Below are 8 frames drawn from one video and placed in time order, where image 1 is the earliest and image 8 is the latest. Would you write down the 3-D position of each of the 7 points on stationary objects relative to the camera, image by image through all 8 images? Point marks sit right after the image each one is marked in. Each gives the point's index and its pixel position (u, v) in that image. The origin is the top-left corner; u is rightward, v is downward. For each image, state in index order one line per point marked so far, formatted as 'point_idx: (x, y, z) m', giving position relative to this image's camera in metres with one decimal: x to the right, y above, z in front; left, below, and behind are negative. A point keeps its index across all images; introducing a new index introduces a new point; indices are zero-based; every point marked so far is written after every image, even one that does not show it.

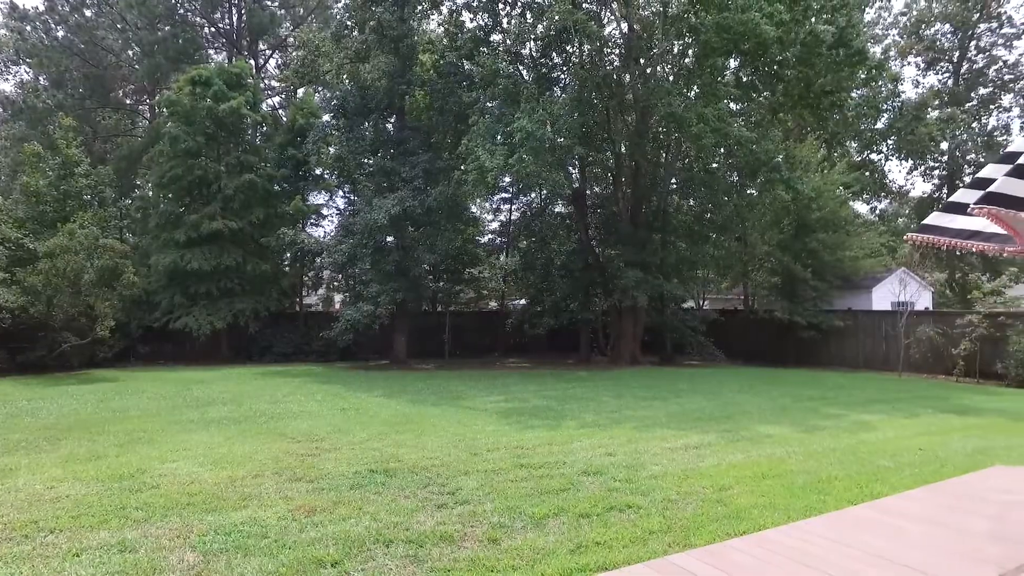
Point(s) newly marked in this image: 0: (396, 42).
0: (-3.0, +6.3, +17.4) m
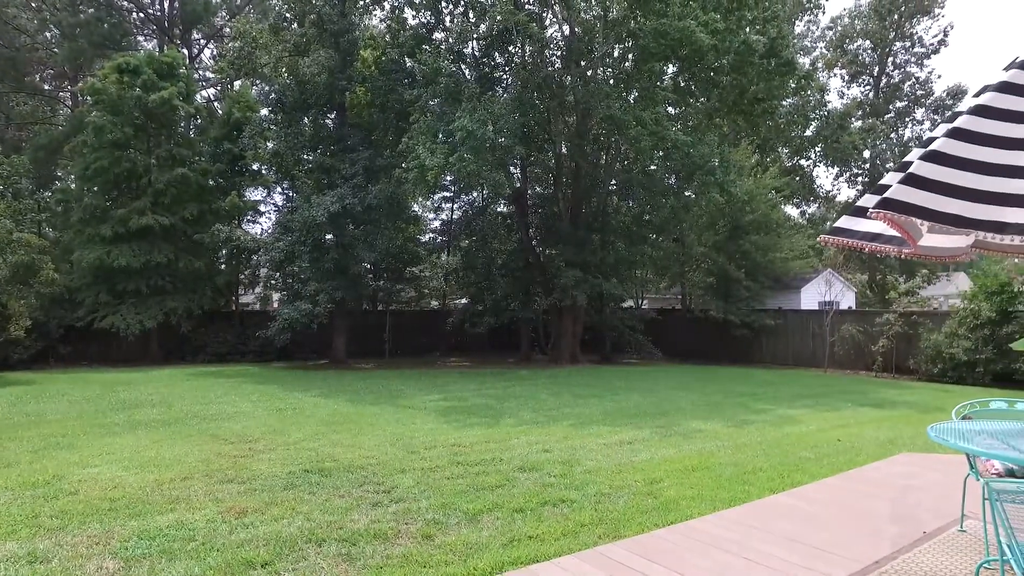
0: (-4.4, +6.3, +17.1) m
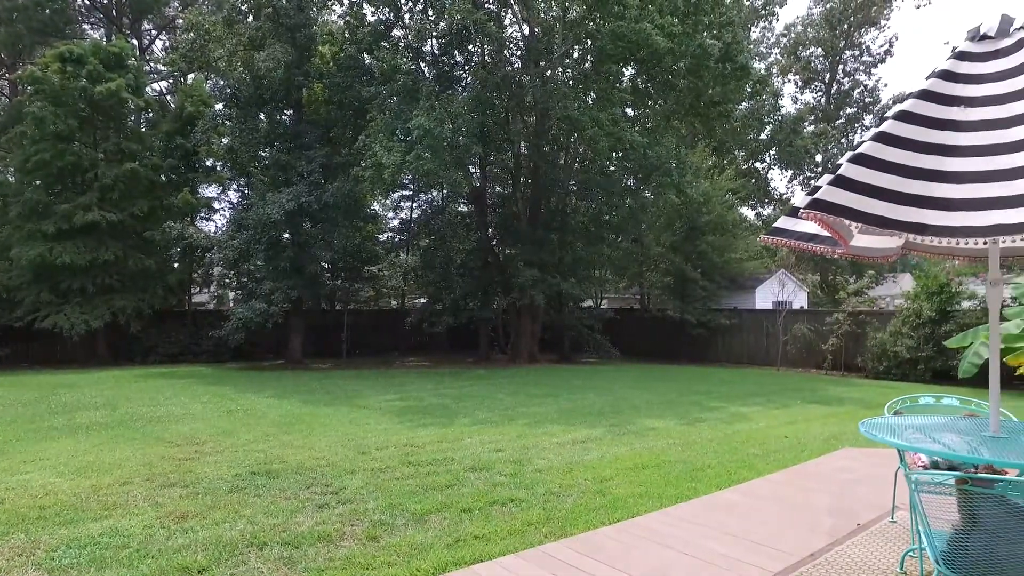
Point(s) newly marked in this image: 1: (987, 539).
0: (-5.4, +6.4, +16.8) m
1: (+1.5, -0.8, +2.1) m
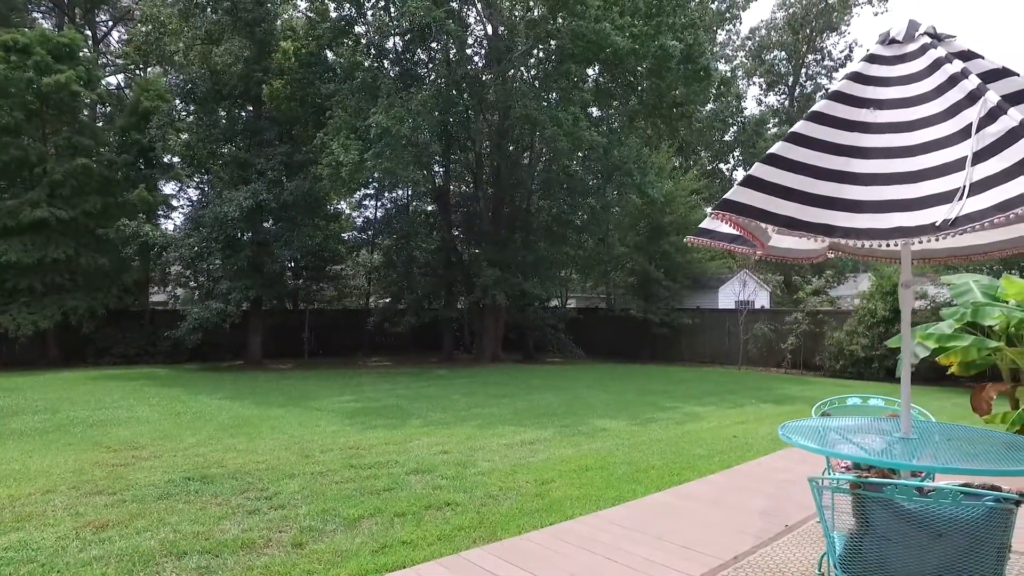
0: (-6.4, +6.4, +16.5) m
1: (+1.2, -0.8, +2.1) m
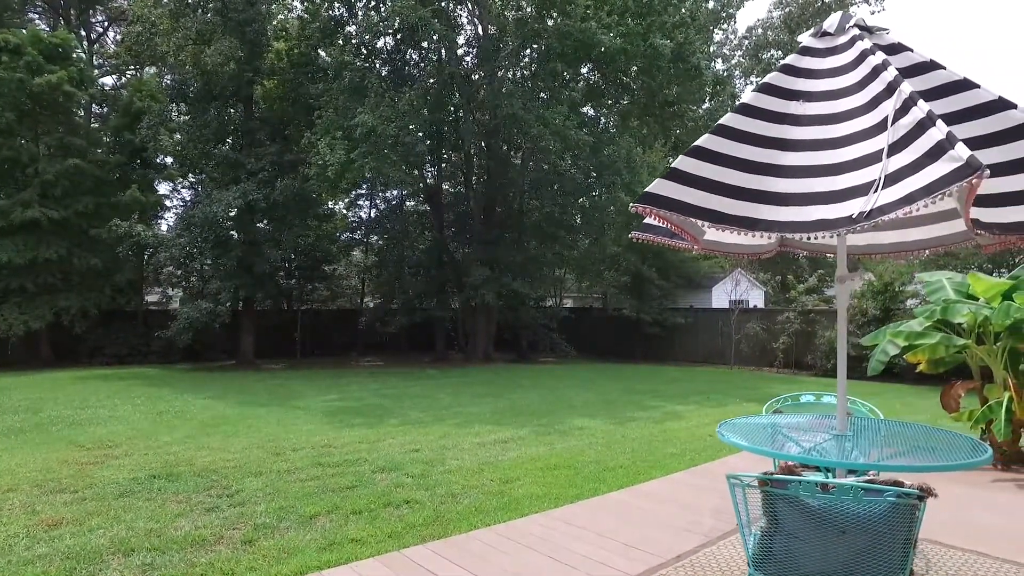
0: (-6.6, +6.4, +16.5) m
1: (+0.9, -0.8, +2.1) m
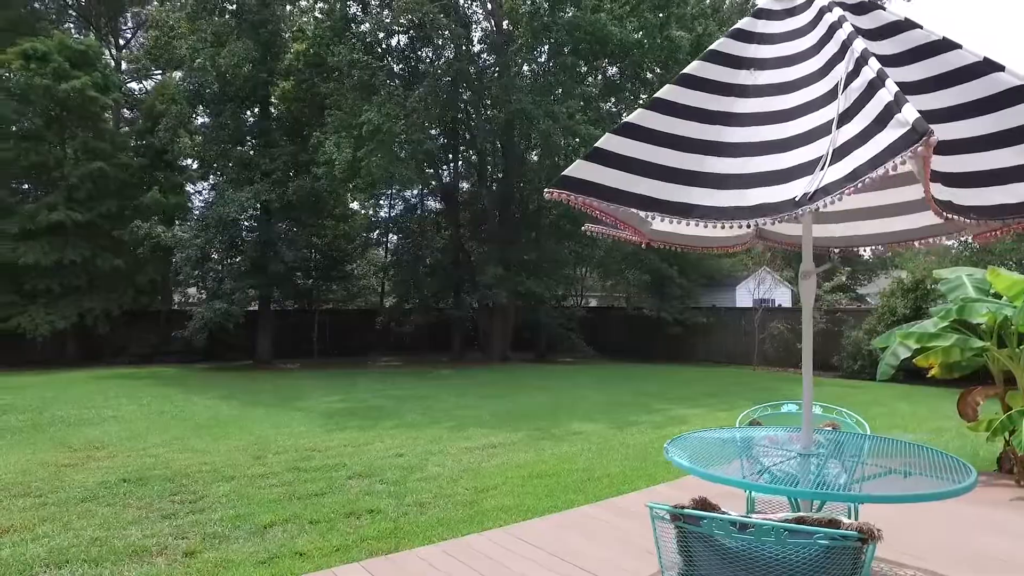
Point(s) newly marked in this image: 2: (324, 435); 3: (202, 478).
0: (-6.3, +6.4, +16.6) m
1: (+0.5, -0.8, +1.8) m
2: (-2.1, -1.6, +7.5) m
3: (-2.5, -1.5, +5.5) m
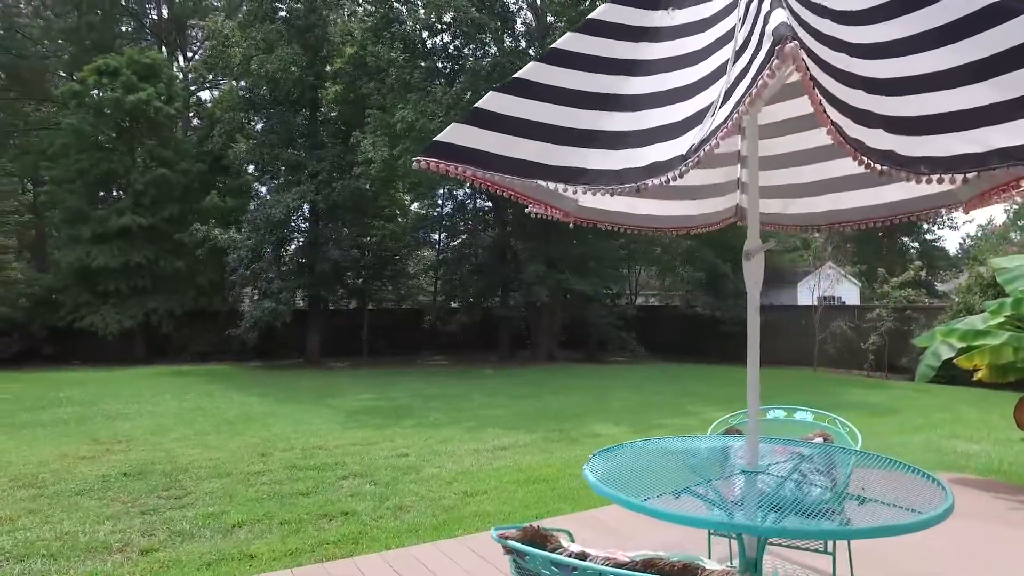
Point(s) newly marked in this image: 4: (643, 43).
0: (-5.2, +6.4, +16.9) m
1: (+0.1, -0.7, +1.5) m
2: (-1.9, -1.6, +7.4) m
3: (-2.5, -1.5, +5.4) m
4: (+0.4, +0.7, +2.0) m
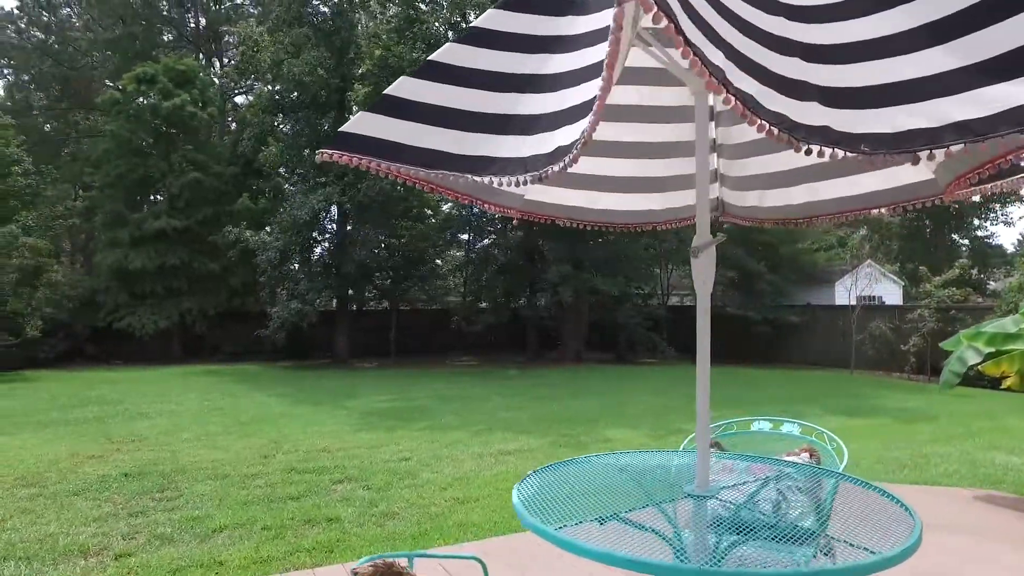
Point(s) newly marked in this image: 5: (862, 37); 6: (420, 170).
0: (-4.5, +6.4, +17.0) m
1: (-0.1, -0.7, +1.3) m
2: (-1.8, -1.6, +7.3) m
3: (-2.5, -1.5, +5.4) m
4: (+0.2, +0.7, +1.8) m
5: (+0.8, +0.6, +1.5) m
6: (-0.2, +0.3, +1.7) m
